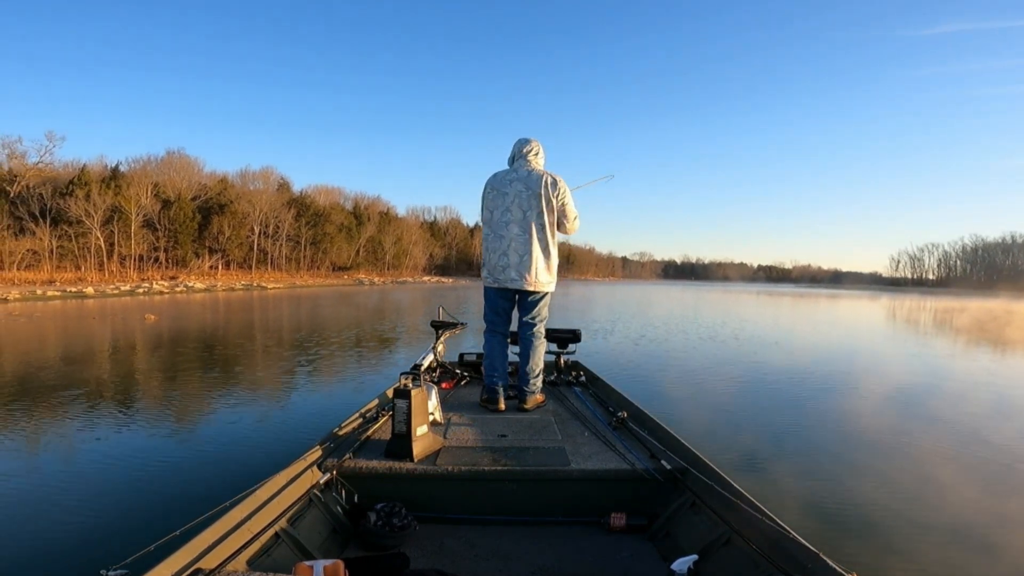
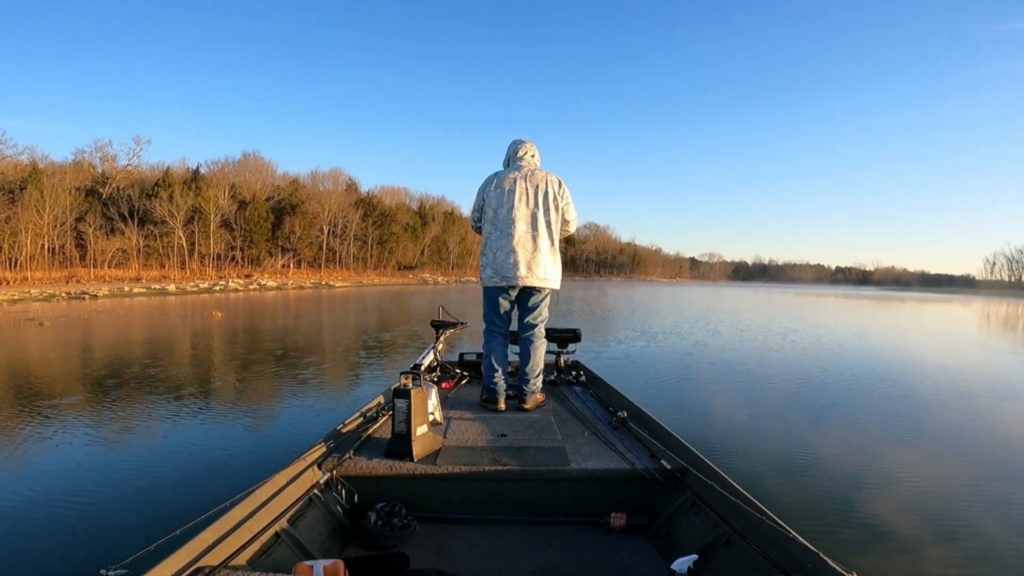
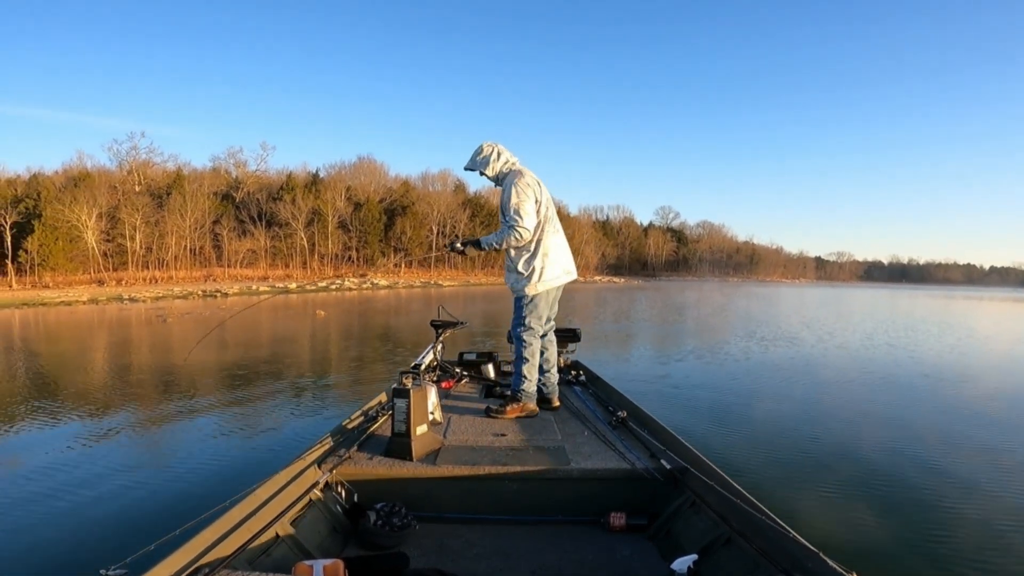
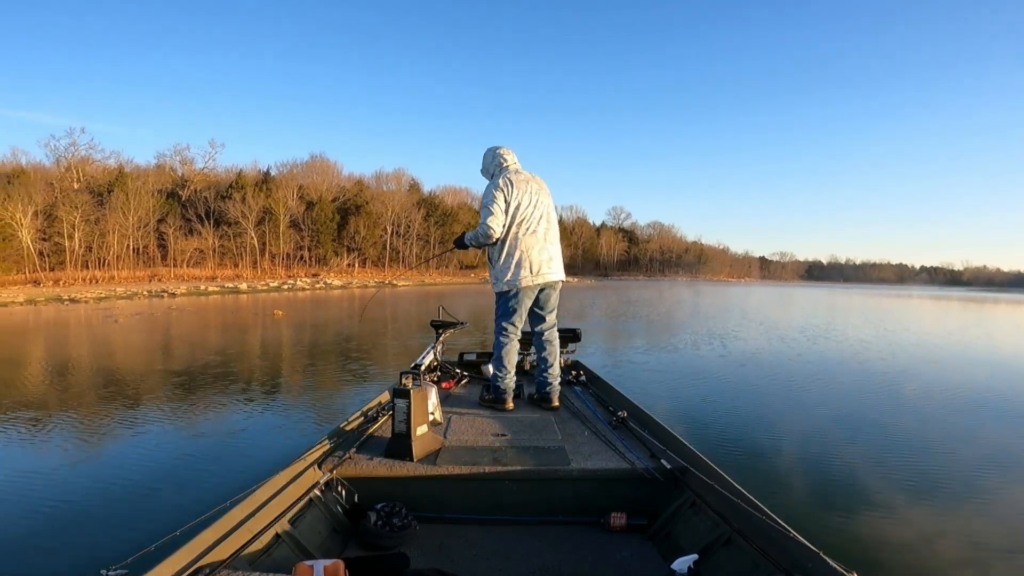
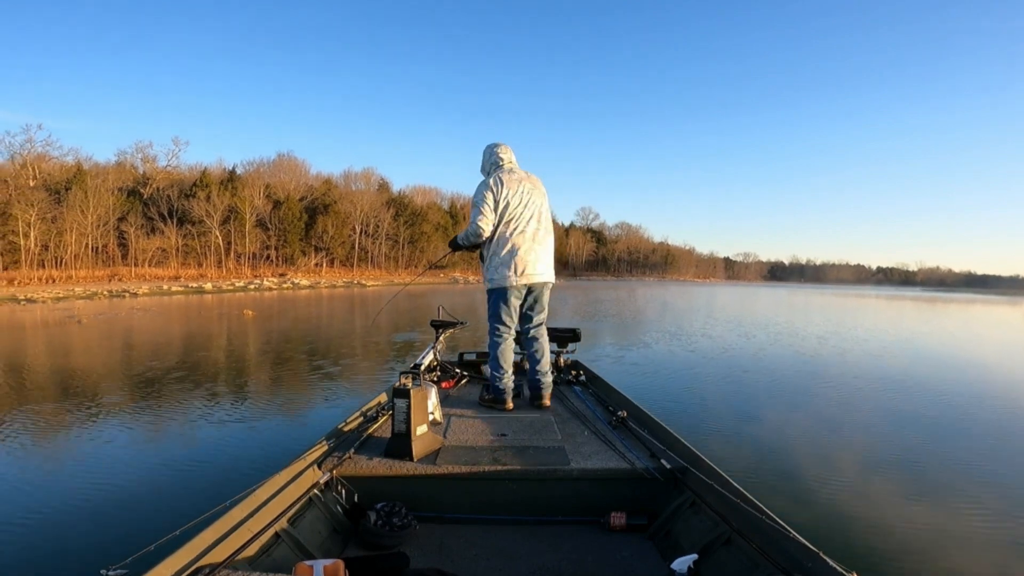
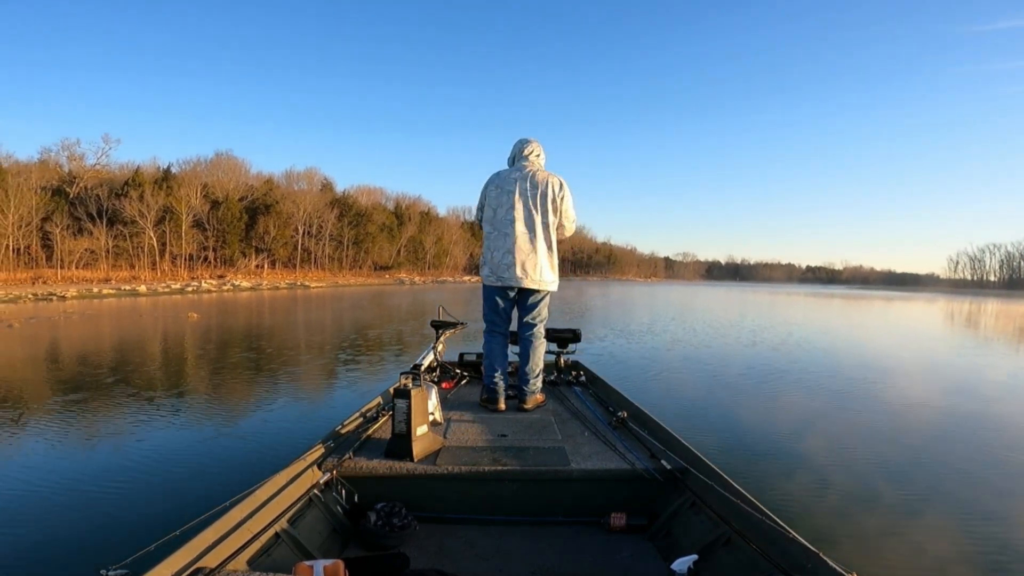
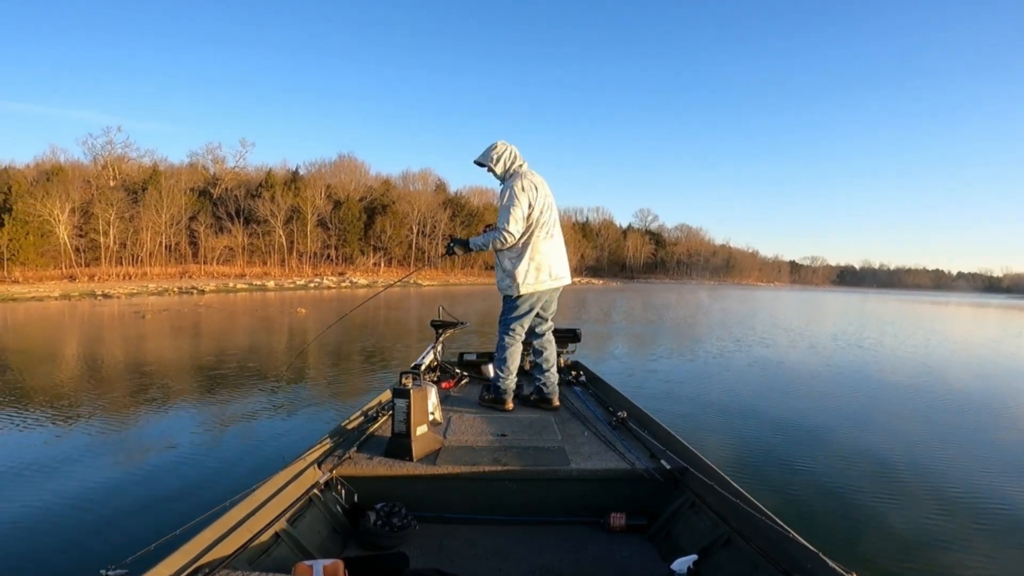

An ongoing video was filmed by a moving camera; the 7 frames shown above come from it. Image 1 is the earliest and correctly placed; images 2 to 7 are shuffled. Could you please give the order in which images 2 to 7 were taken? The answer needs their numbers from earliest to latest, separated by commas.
6, 2, 5, 4, 7, 3
